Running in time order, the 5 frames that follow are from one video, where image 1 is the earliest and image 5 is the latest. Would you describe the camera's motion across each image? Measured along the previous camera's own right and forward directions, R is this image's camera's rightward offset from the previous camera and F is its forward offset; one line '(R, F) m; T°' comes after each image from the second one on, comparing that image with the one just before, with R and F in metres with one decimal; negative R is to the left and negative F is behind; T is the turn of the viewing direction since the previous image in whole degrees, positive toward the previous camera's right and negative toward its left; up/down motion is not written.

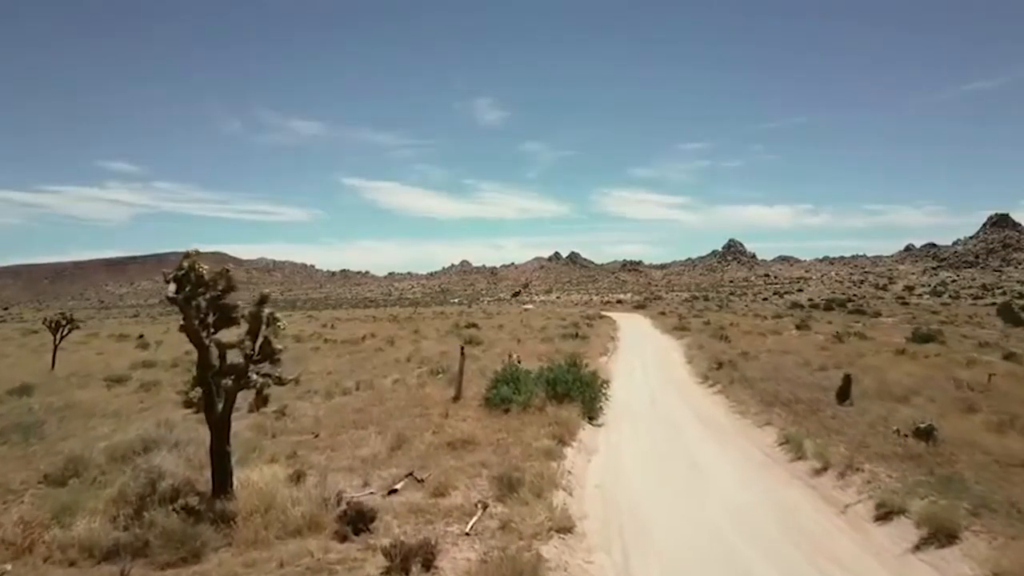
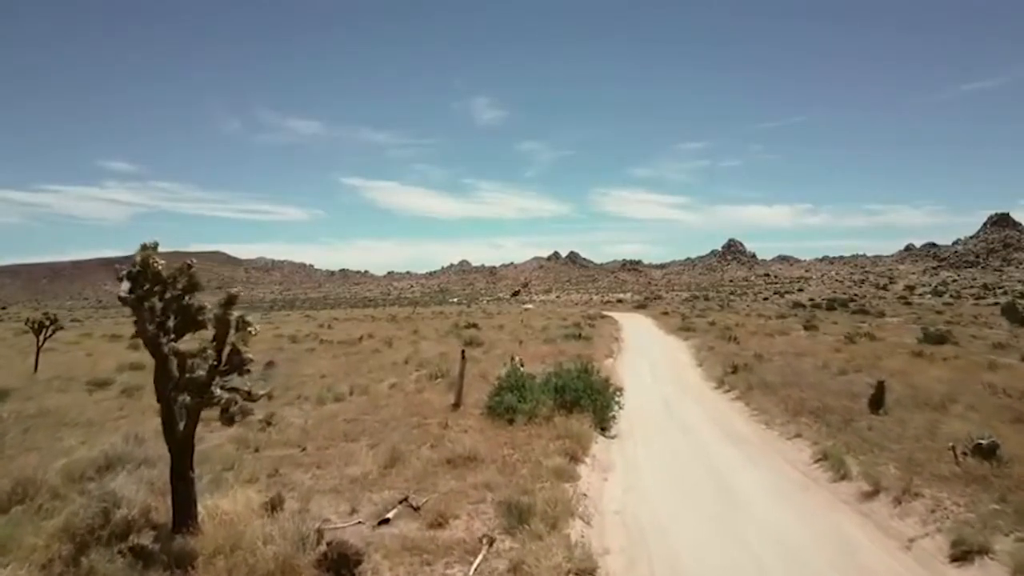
(-0.2, +1.6) m; 0°
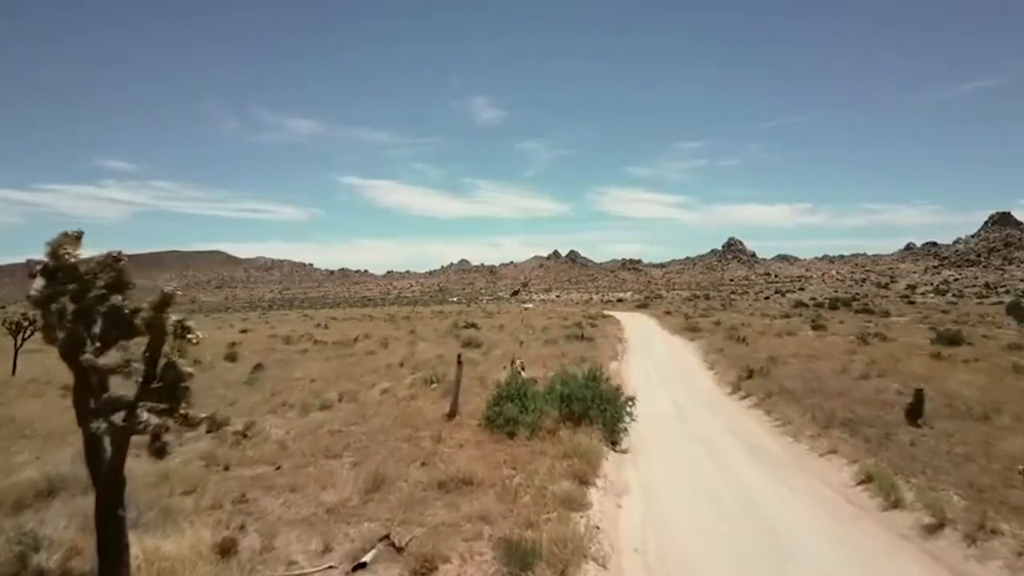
(0.0, +1.7) m; 0°
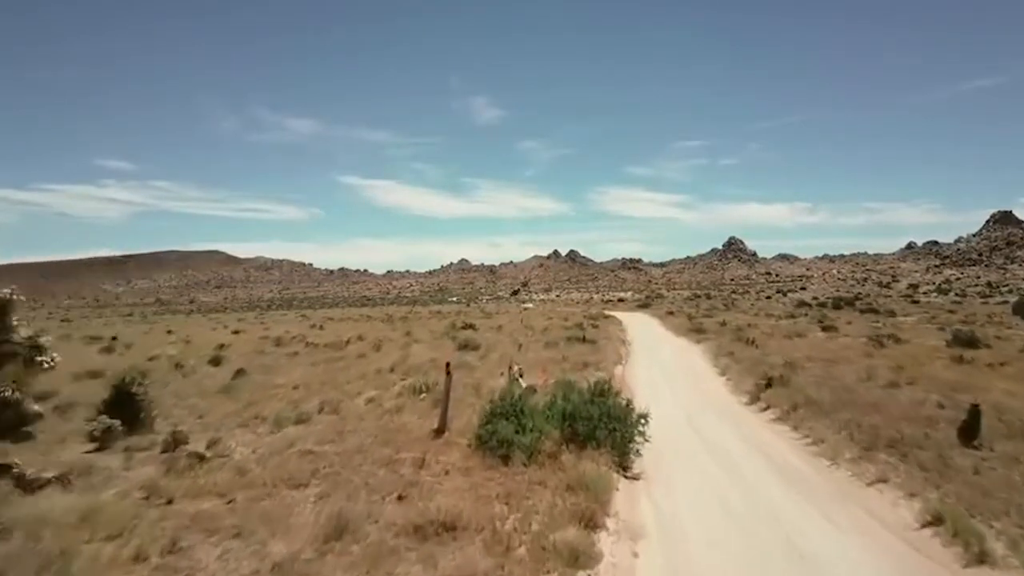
(+0.1, +2.1) m; 0°
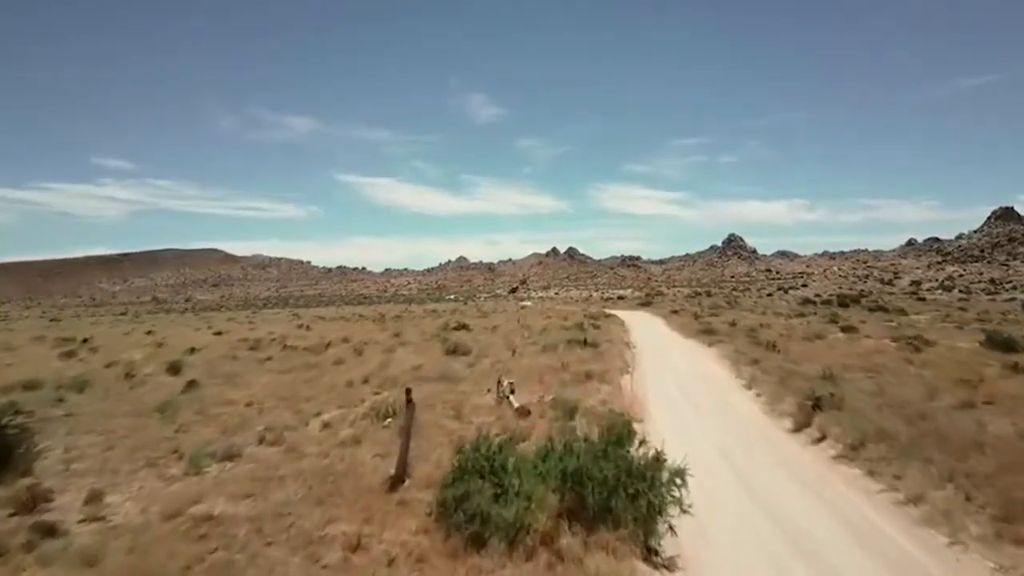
(+0.3, +4.4) m; 0°
